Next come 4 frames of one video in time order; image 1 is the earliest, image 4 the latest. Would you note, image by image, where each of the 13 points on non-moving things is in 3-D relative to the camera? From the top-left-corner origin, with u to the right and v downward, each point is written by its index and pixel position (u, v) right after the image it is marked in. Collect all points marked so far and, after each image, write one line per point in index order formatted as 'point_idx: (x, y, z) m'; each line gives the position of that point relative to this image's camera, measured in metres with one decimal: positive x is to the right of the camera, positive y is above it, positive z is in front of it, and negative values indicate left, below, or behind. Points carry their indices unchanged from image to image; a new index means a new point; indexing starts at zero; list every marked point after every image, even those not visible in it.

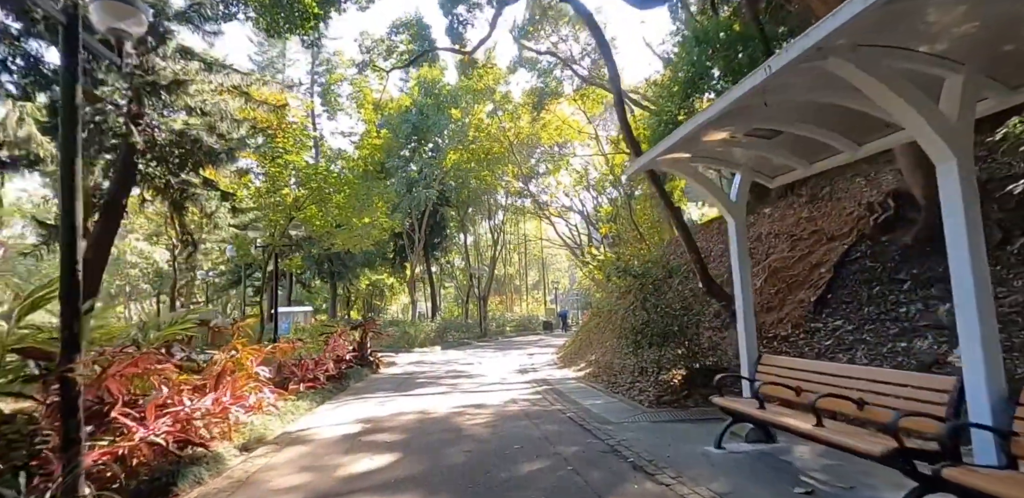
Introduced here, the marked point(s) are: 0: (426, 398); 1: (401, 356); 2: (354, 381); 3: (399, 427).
0: (-1.3, -2.3, +8.8) m
1: (-3.5, -3.4, +17.8) m
2: (-3.1, -2.6, +11.1) m
3: (-1.3, -2.1, +6.5) m
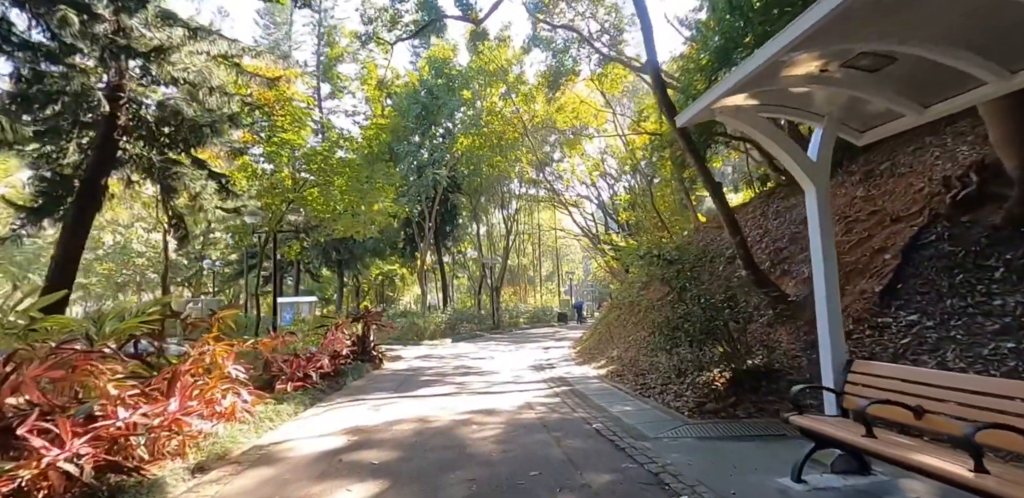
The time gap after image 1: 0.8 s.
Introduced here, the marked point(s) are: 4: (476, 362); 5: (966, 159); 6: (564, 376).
0: (-1.1, -2.1, +7.7) m
1: (-3.1, -3.0, +16.8) m
2: (-2.9, -2.3, +10.1) m
3: (-1.2, -1.9, +5.5) m
4: (-0.9, -2.7, +13.5) m
5: (+6.4, +1.3, +7.9) m
6: (+1.0, -2.4, +10.7) m
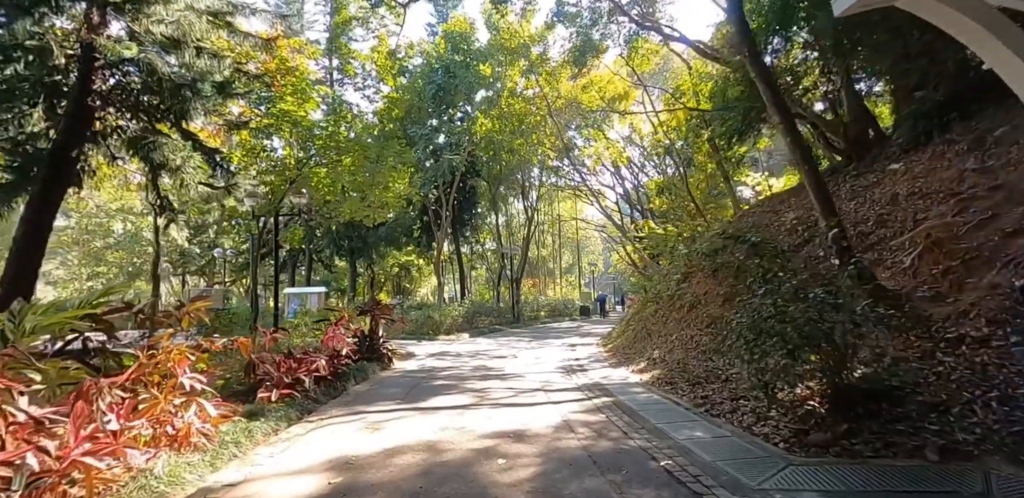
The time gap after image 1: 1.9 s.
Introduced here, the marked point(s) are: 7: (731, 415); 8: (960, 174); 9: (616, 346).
0: (-0.8, -1.8, +6.2) m
1: (-2.4, -2.7, +15.4) m
2: (-2.4, -2.1, +8.7) m
3: (-0.9, -1.7, +4.0) m
4: (-0.3, -2.4, +12.0) m
5: (+6.7, +1.5, +6.1) m
6: (+1.5, -2.2, +9.2) m
7: (+2.3, -1.8, +6.0) m
8: (+6.2, +1.1, +7.8) m
9: (+2.7, -2.5, +14.3) m
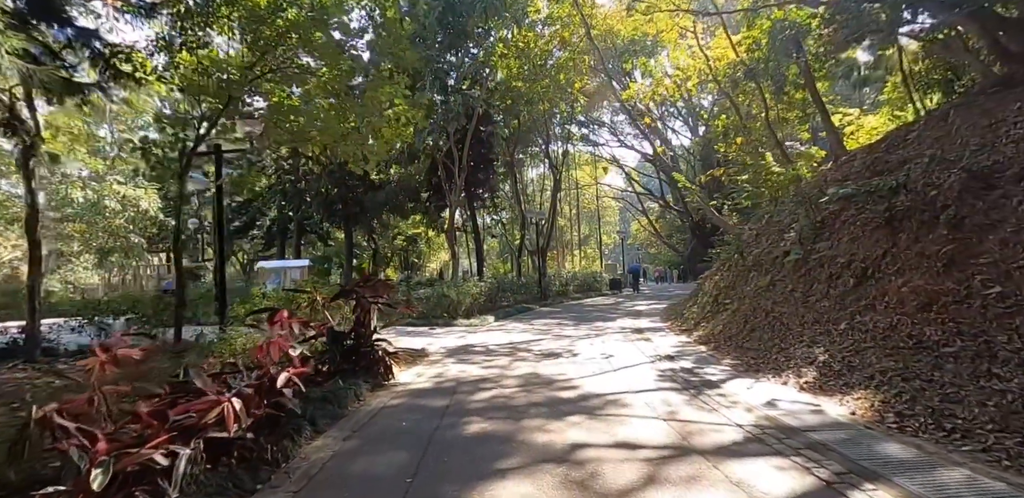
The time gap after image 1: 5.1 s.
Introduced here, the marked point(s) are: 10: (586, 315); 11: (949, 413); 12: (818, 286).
0: (0.0, -1.3, +2.0) m
1: (-1.5, -1.7, +11.2) m
2: (-1.6, -1.4, +4.5) m
3: (-0.1, -1.2, -0.3) m
4: (+0.6, -1.6, +7.8) m
5: (+7.5, +2.1, +1.6) m
6: (+2.3, -1.5, +4.9) m
7: (+3.1, -1.2, +1.7) m
8: (+6.9, +1.8, +3.4) m
9: (+3.6, -1.5, +10.0) m
10: (+2.4, -2.1, +18.2) m
11: (+3.3, -1.3, +4.4) m
12: (+4.5, -0.6, +8.4) m
